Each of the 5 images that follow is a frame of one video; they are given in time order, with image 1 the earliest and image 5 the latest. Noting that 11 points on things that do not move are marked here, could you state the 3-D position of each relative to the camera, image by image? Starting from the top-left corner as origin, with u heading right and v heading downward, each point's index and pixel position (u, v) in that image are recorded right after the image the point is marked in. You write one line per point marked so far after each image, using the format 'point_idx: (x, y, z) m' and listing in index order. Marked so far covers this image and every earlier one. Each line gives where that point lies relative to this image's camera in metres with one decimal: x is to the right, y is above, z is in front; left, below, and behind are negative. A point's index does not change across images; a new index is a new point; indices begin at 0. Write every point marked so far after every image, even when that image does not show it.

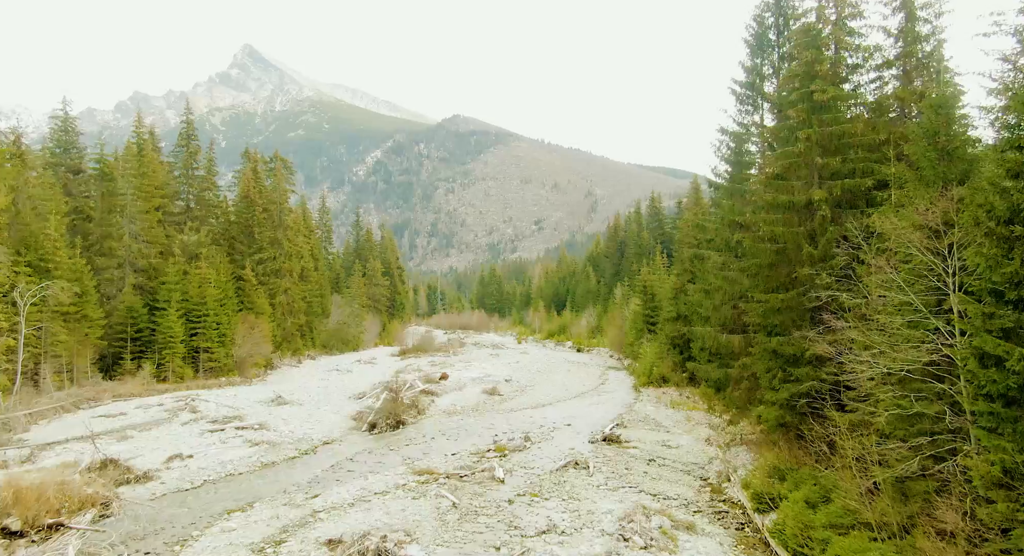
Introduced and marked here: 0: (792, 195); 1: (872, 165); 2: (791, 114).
0: (+6.9, +2.0, +15.9) m
1: (+8.5, +2.6, +15.3) m
2: (+6.9, +4.1, +16.0) m
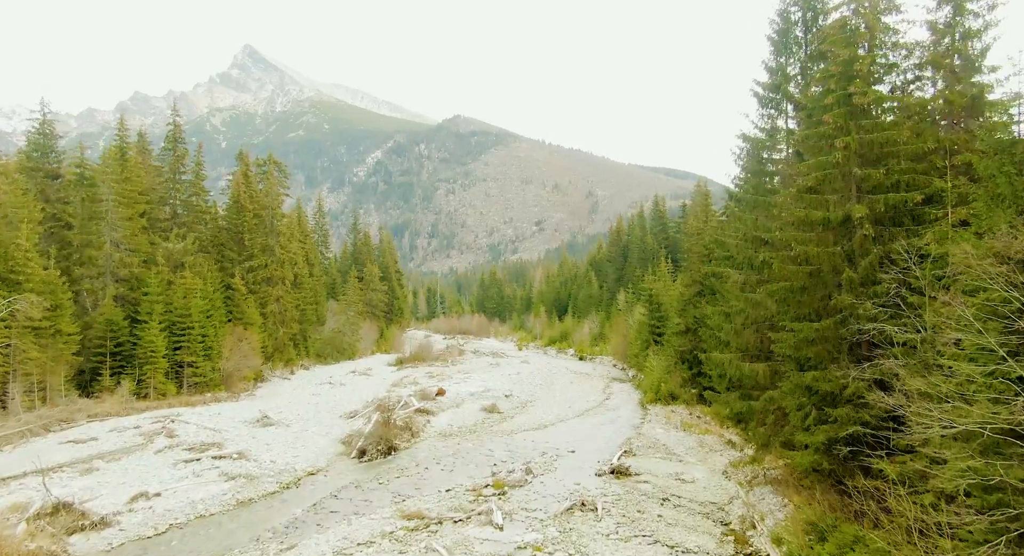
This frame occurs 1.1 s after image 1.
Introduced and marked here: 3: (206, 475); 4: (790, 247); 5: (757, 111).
0: (+6.9, +1.5, +14.1) m
1: (+8.5, +2.1, +13.5) m
2: (+6.9, +3.5, +14.2) m
3: (-9.3, -6.0, +19.6) m
4: (+6.3, +0.7, +14.6) m
5: (+7.3, +4.9, +19.1) m
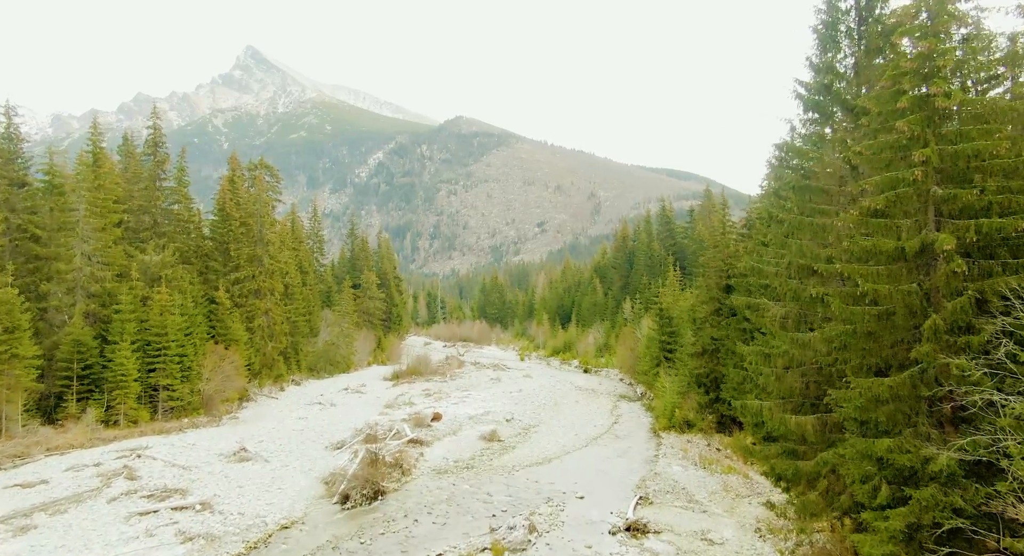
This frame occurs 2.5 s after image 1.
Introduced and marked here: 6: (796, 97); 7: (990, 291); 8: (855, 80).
0: (+6.9, +0.7, +11.5) m
1: (+8.5, +1.3, +10.9) m
2: (+6.9, +2.7, +11.6) m
3: (-9.3, -6.8, +17.1) m
4: (+6.3, -0.1, +12.0) m
5: (+7.3, +4.2, +16.5) m
6: (+7.5, +4.8, +17.0) m
7: (+7.7, -0.2, +10.3) m
8: (+8.0, +4.6, +15.0) m
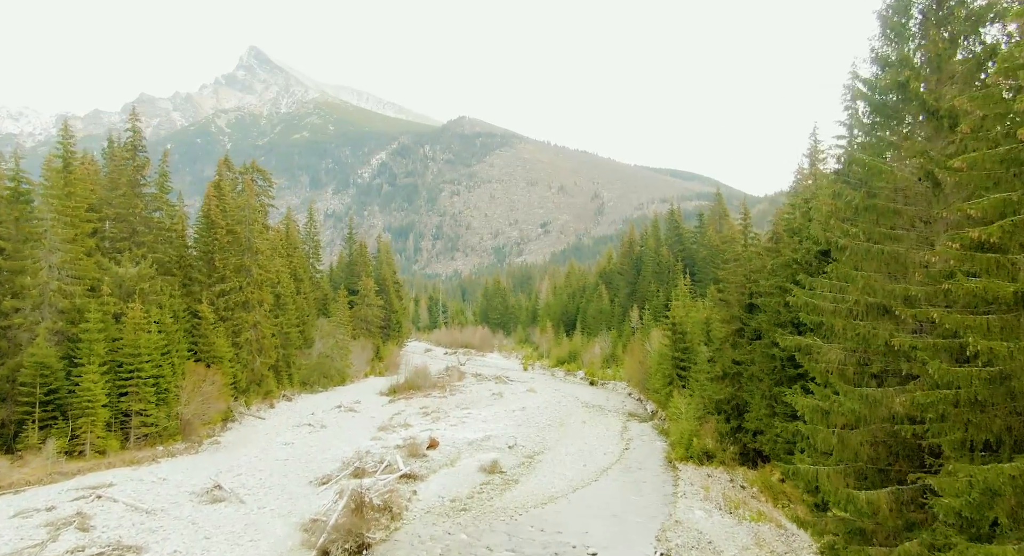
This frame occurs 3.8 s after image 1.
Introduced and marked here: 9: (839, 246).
0: (+6.9, 0.0, +8.9) m
1: (+8.6, +0.6, +8.2) m
2: (+7.0, +2.0, +9.0) m
3: (-9.2, -7.5, +14.5) m
4: (+6.4, -0.8, +9.4) m
5: (+7.4, +3.4, +13.9) m
6: (+7.6, +4.0, +14.4) m
7: (+7.7, -0.9, +7.7) m
8: (+8.0, +3.9, +12.4) m
9: (+6.8, +0.7, +13.1) m
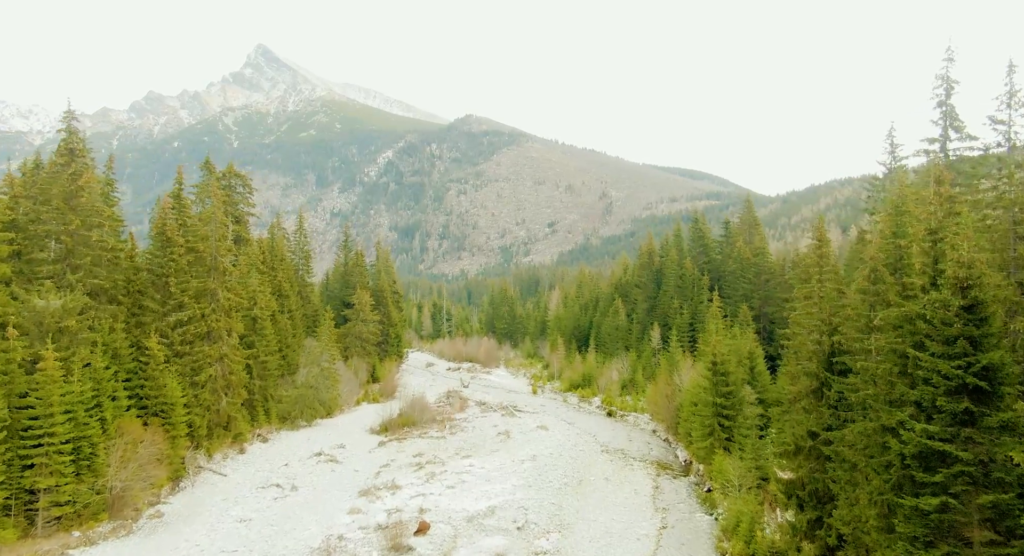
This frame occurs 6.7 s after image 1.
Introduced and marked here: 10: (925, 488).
0: (+7.1, -1.6, +2.5) m
1: (+8.7, -1.0, +1.8) m
2: (+7.2, +0.4, +2.6) m
3: (-9.0, -9.0, +8.3) m
4: (+6.5, -2.4, +3.0) m
5: (+7.6, +1.9, +7.5) m
6: (+7.8, +2.5, +8.0) m
7: (+7.9, -2.5, +1.3) m
8: (+8.3, +2.3, +6.0) m
9: (+7.0, -0.9, +6.8) m
10: (+9.9, -5.0, +15.4) m
